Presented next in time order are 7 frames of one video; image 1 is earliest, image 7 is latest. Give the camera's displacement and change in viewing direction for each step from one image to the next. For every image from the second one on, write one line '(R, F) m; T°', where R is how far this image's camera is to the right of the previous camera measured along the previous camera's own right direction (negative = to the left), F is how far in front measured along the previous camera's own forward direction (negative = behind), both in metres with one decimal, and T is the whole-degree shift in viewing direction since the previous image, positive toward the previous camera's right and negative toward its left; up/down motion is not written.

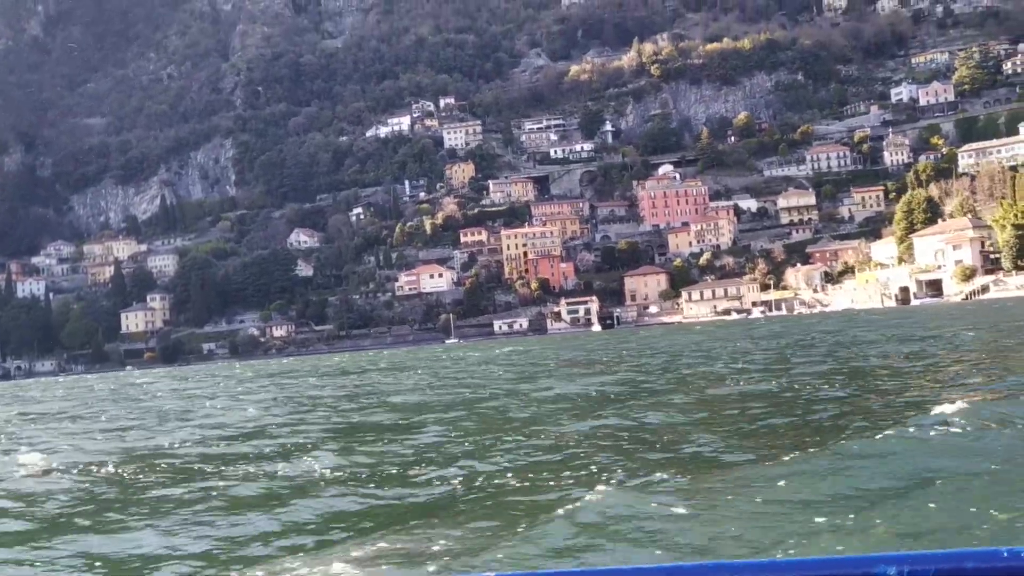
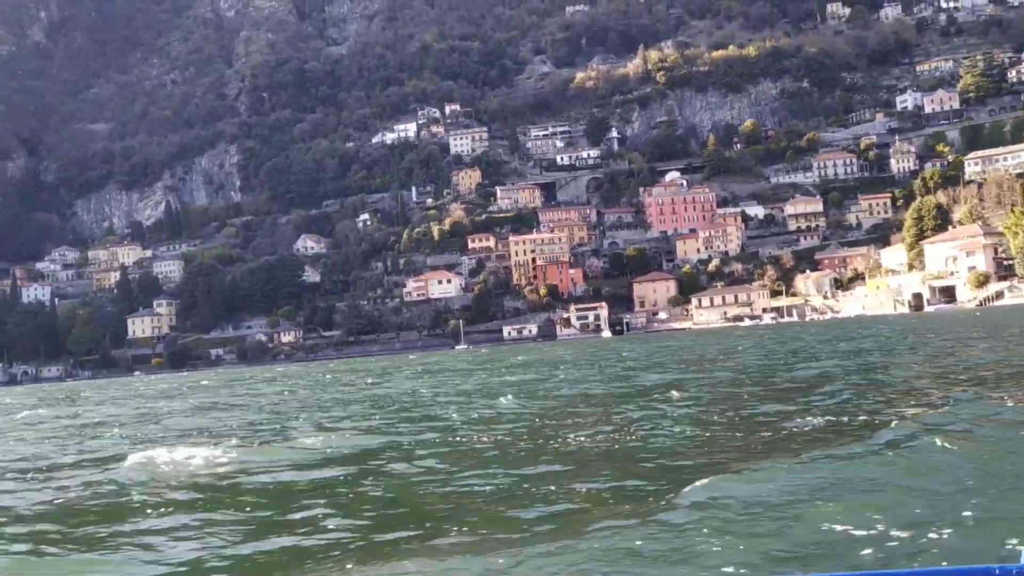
(-1.1, -0.1) m; 0°
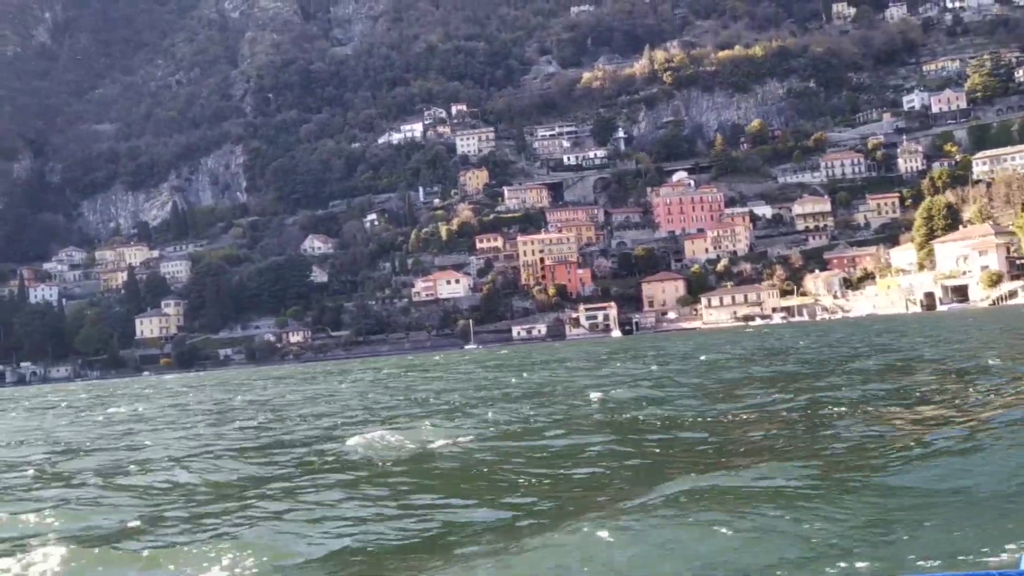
(-0.7, -0.1) m; 0°
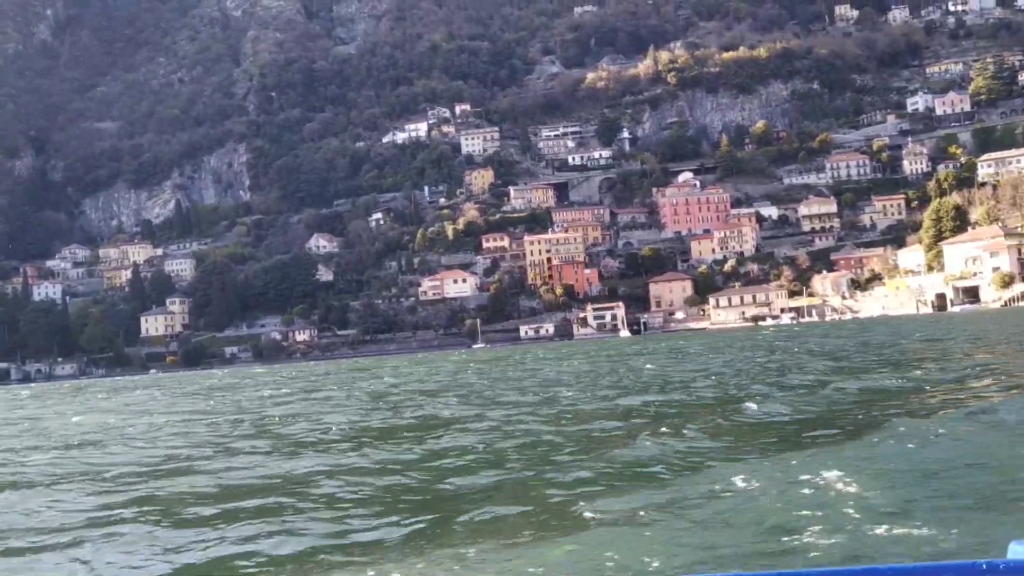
(-1.1, -0.1) m; 0°
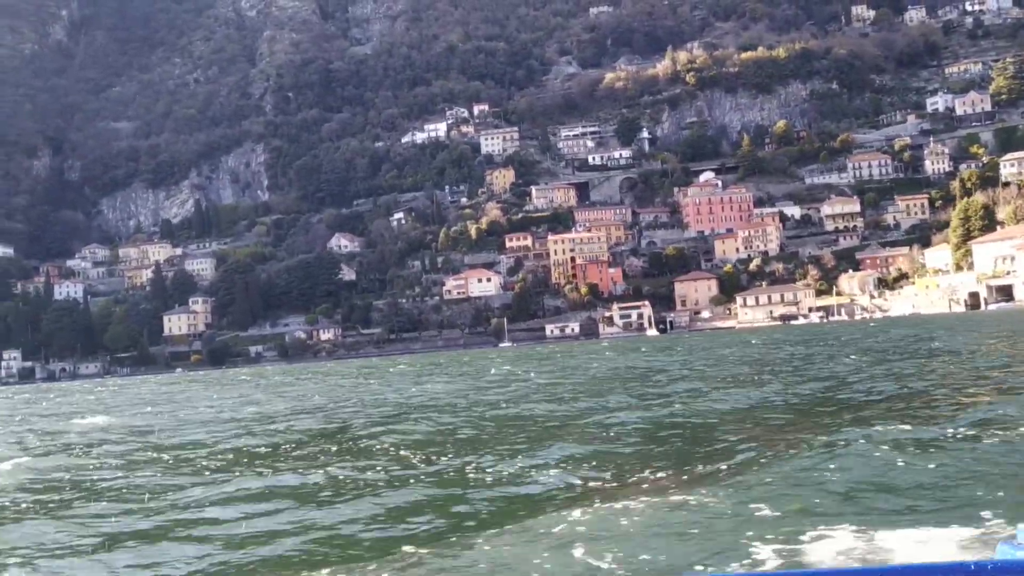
(-2.1, -0.3) m; 0°
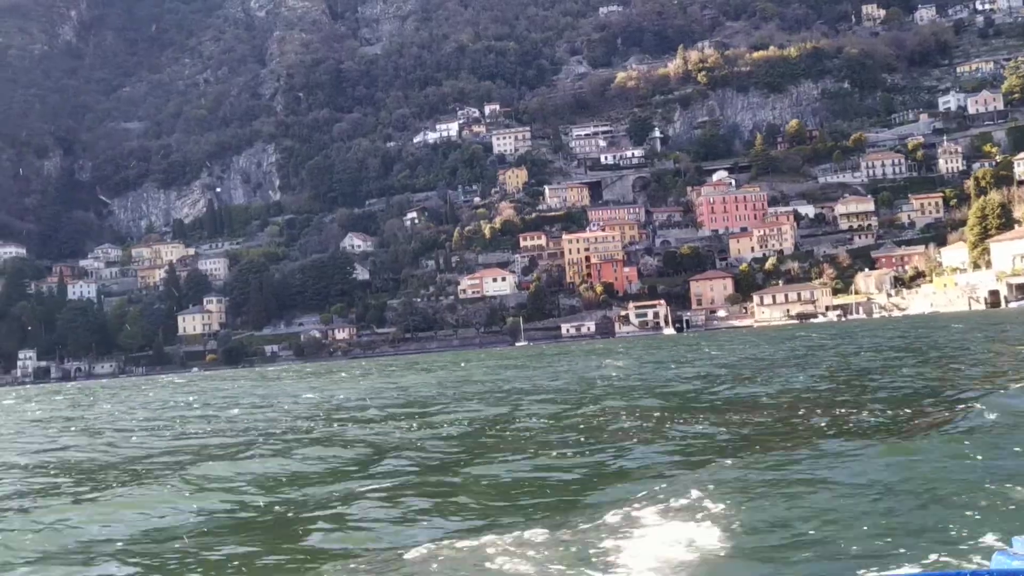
(-1.2, -0.2) m; 0°
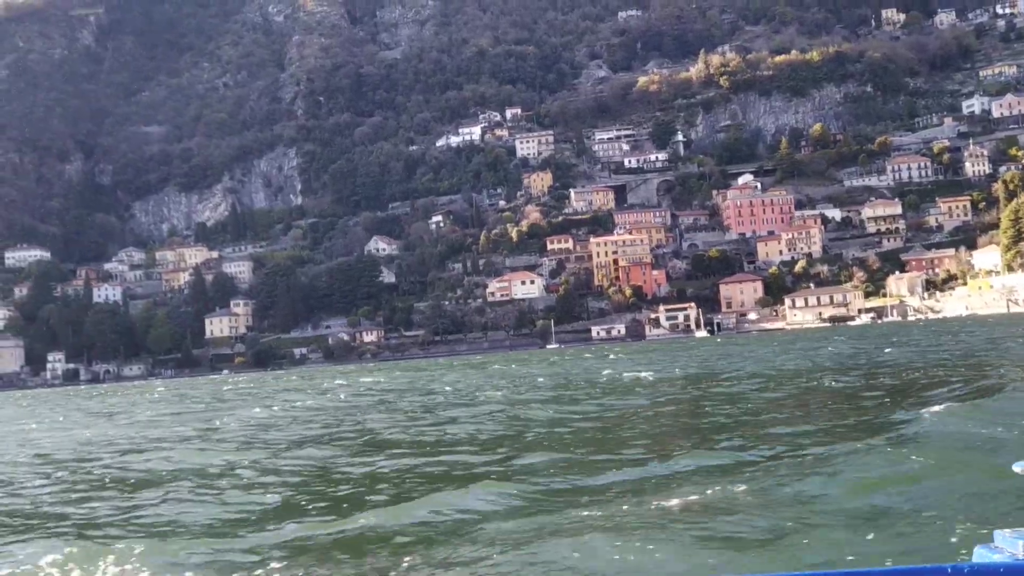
(-2.3, -0.3) m; 0°
